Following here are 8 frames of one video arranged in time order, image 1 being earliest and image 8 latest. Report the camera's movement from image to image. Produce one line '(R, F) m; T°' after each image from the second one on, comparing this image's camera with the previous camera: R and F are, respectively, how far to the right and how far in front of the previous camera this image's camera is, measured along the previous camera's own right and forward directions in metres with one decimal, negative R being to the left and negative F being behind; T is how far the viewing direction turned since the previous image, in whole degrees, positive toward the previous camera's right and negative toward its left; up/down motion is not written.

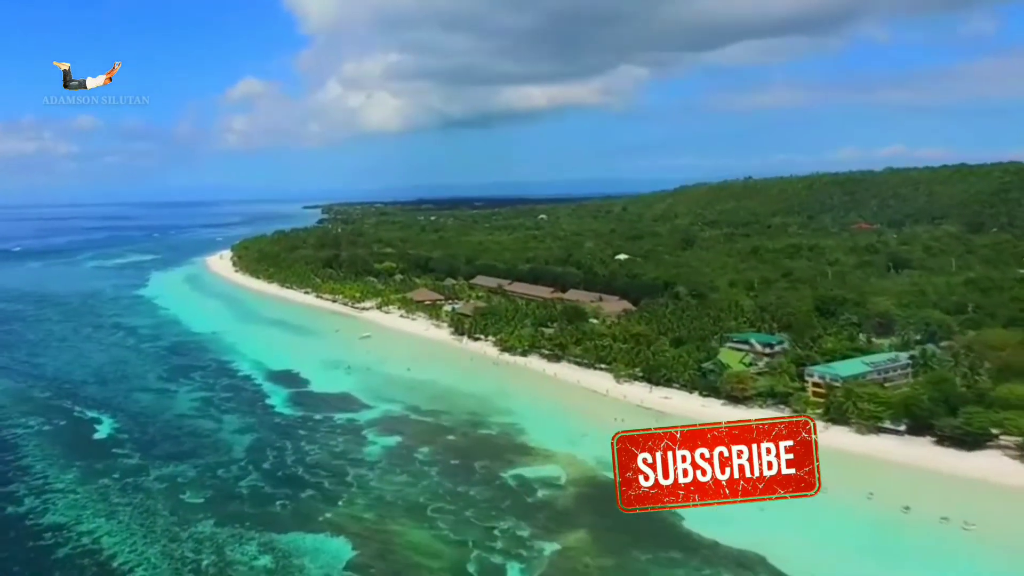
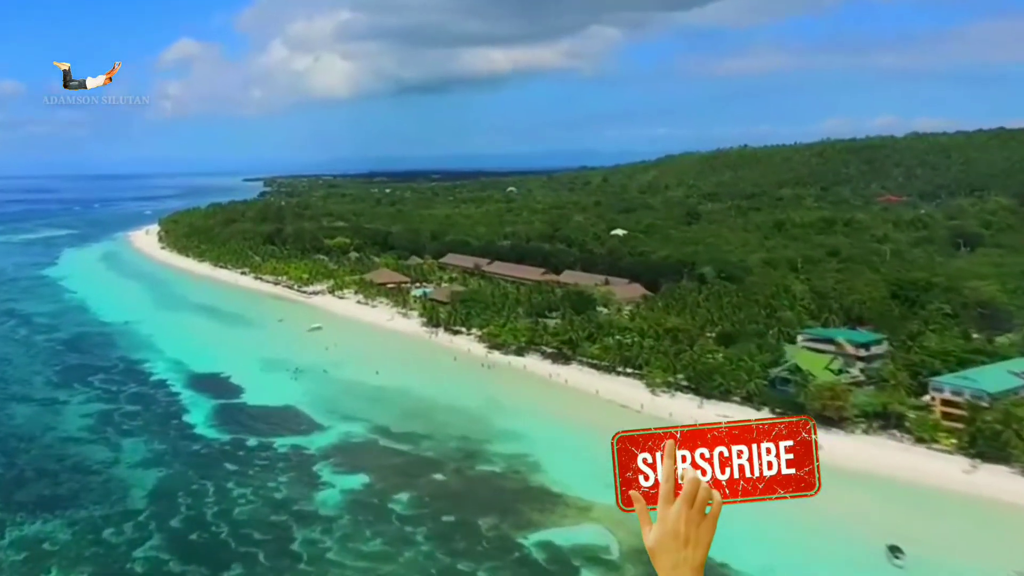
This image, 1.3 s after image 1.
(-2.2, +19.0) m; +2°
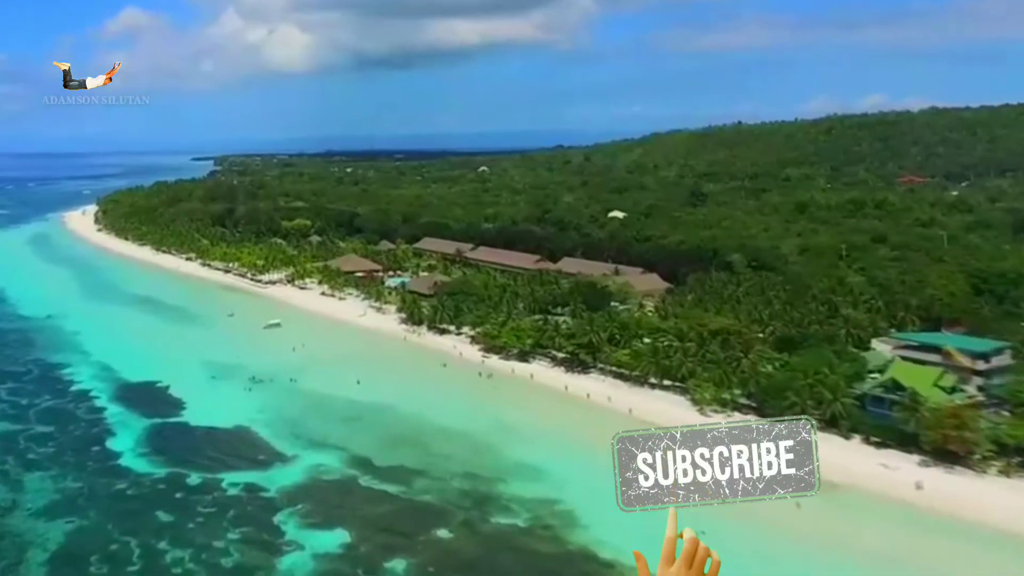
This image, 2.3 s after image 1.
(-1.9, +12.1) m; +2°
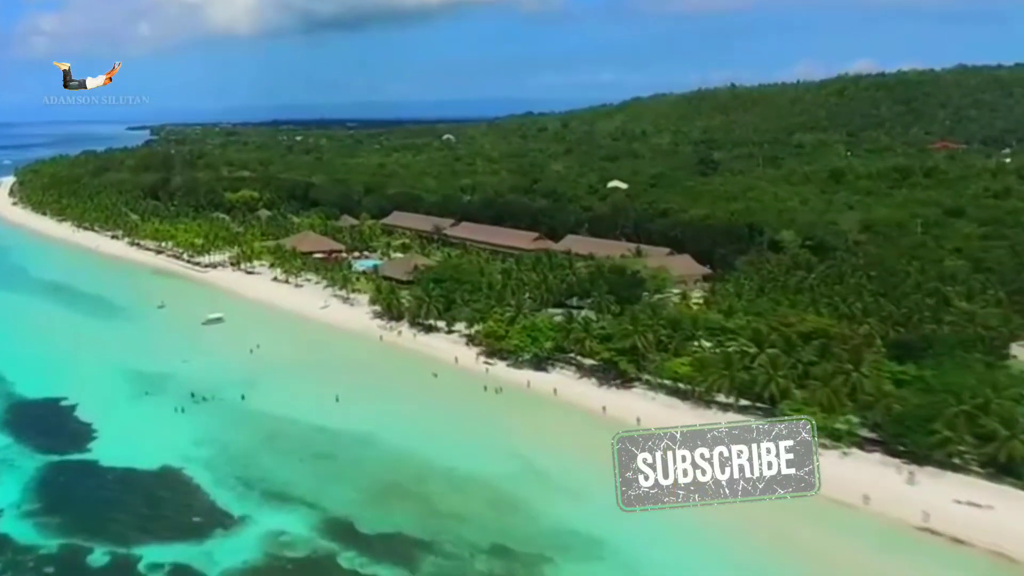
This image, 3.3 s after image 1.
(-2.0, +12.9) m; +2°
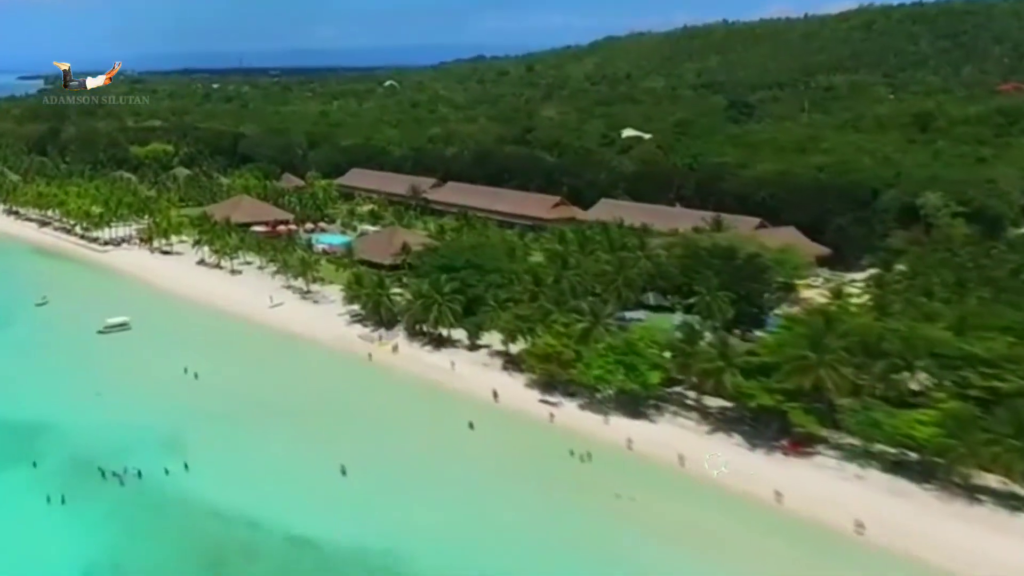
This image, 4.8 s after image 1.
(-3.2, +16.3) m; +3°
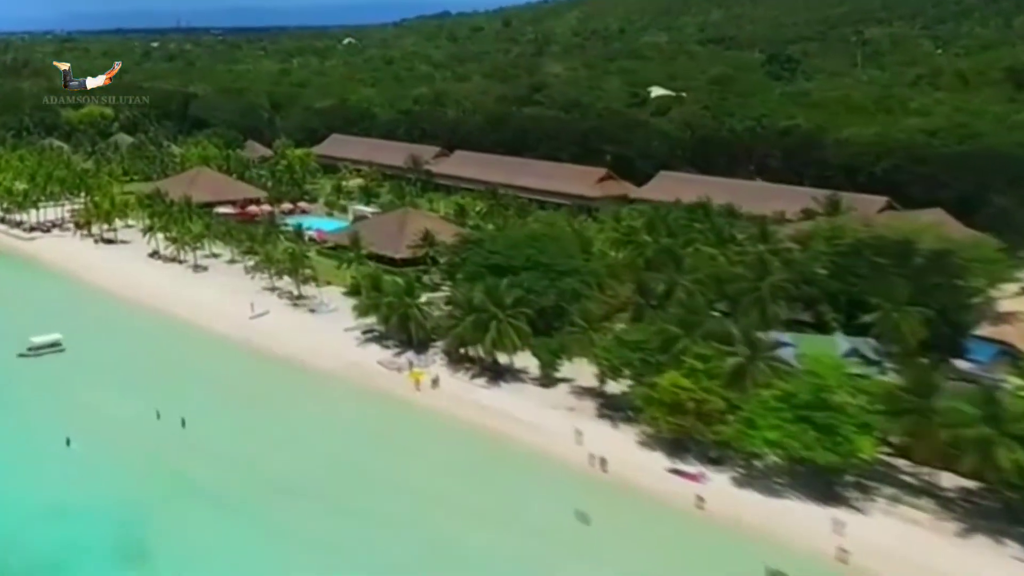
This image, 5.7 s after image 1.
(-2.5, +9.5) m; +3°
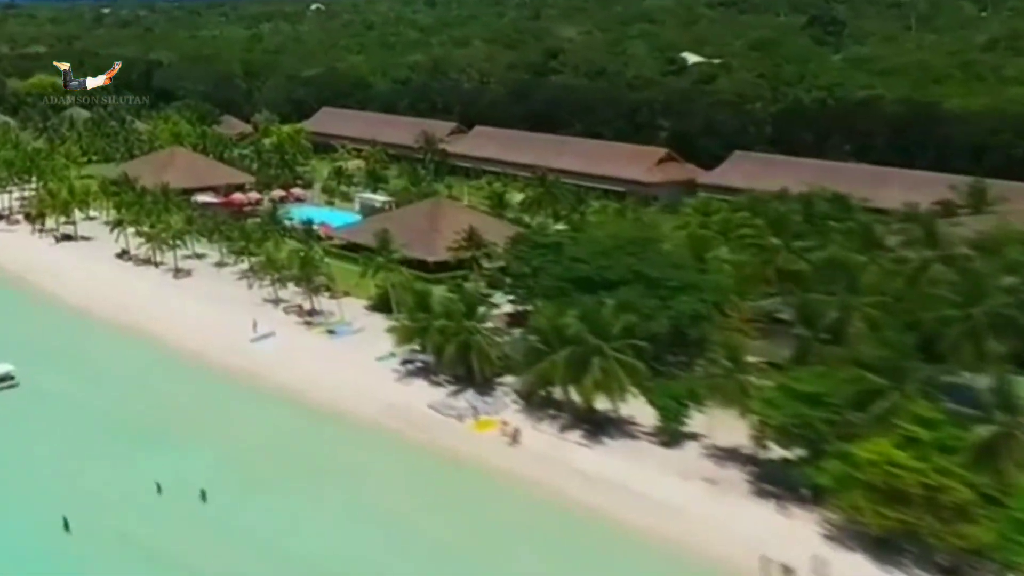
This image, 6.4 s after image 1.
(-2.0, +6.2) m; +2°
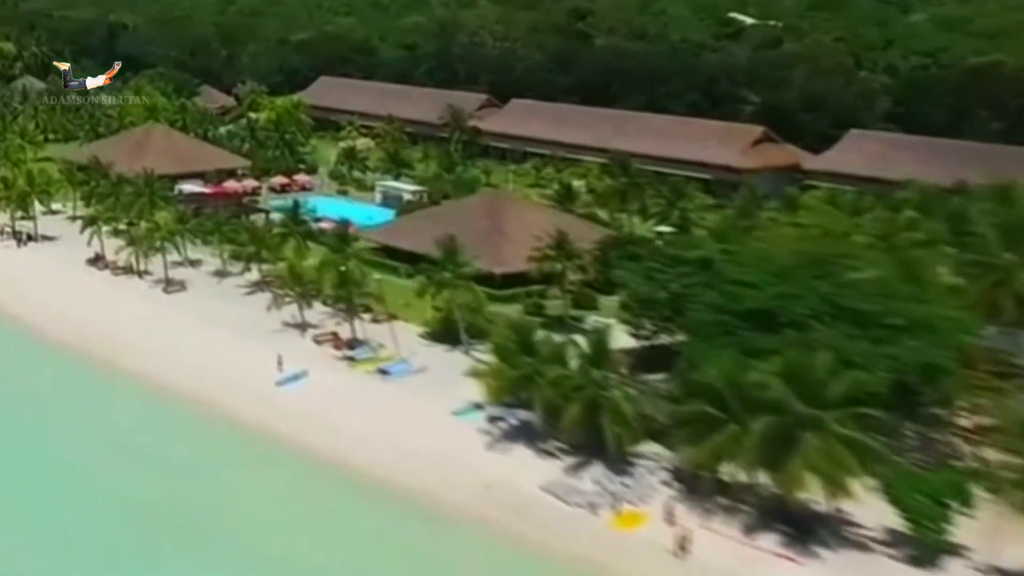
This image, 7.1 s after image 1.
(-2.0, +5.8) m; +2°
